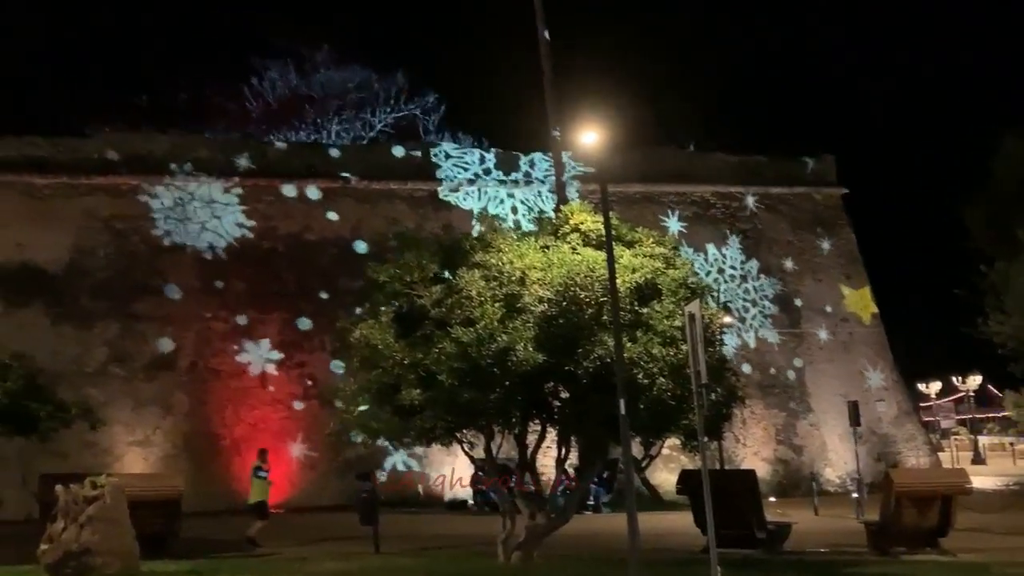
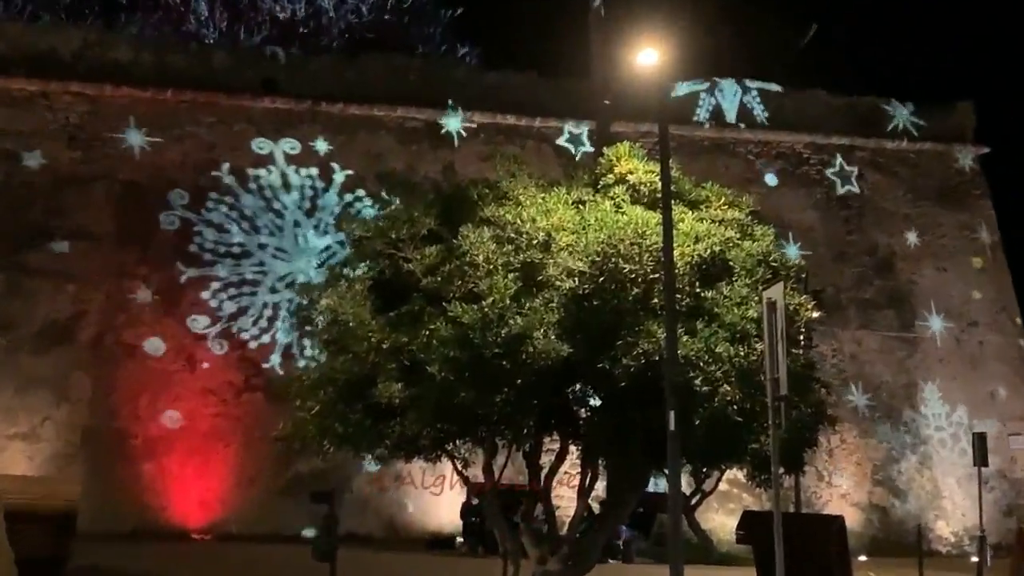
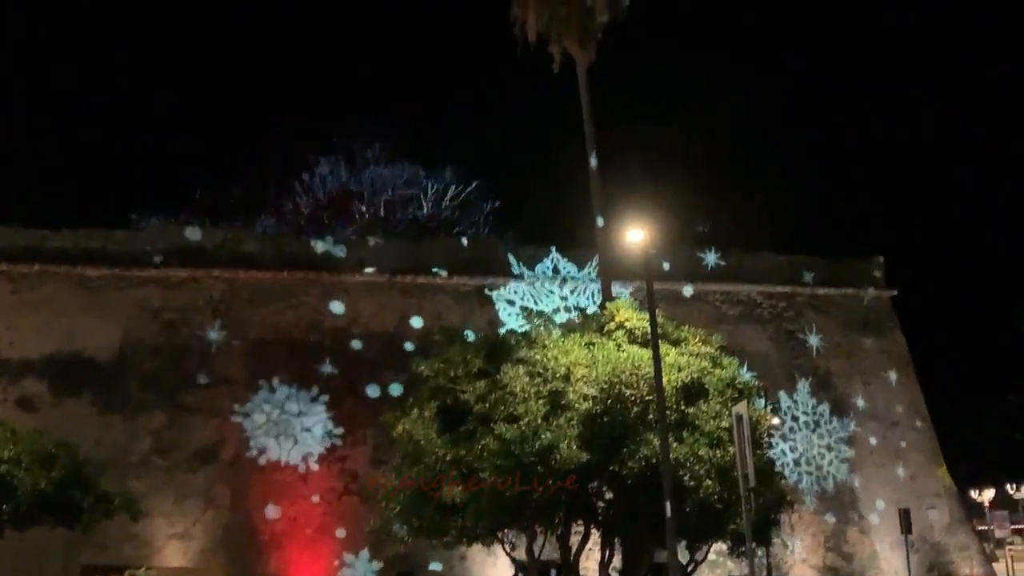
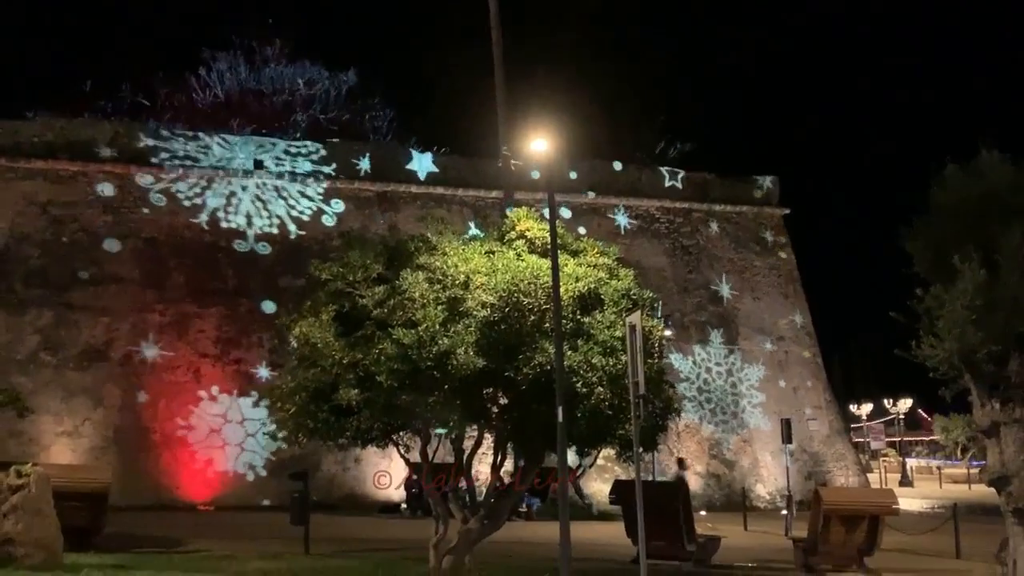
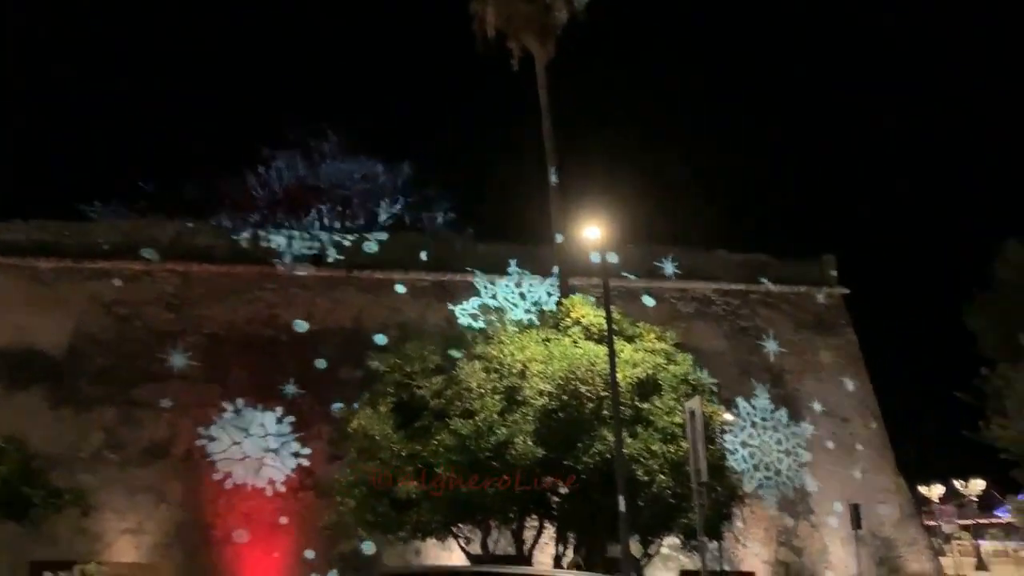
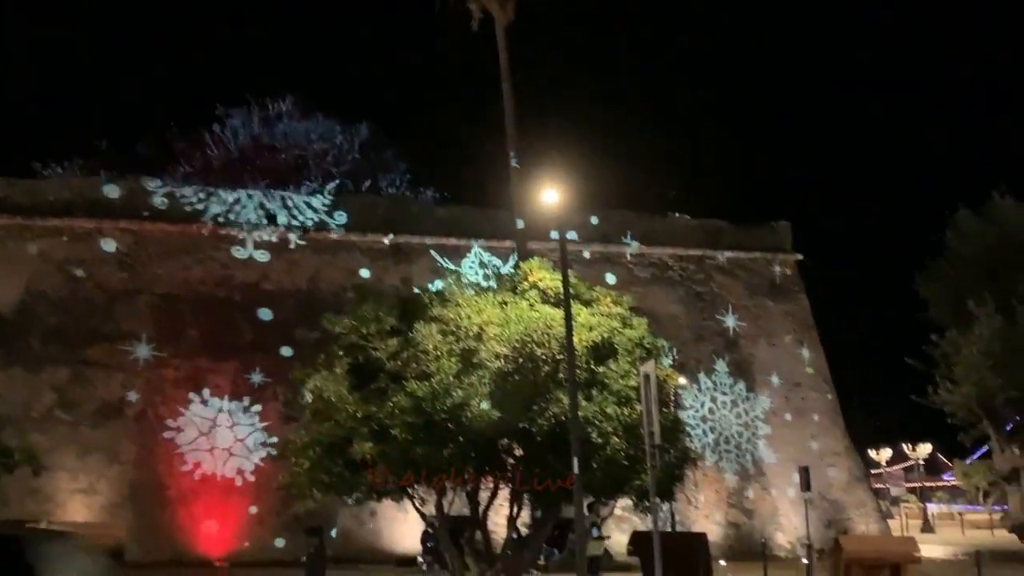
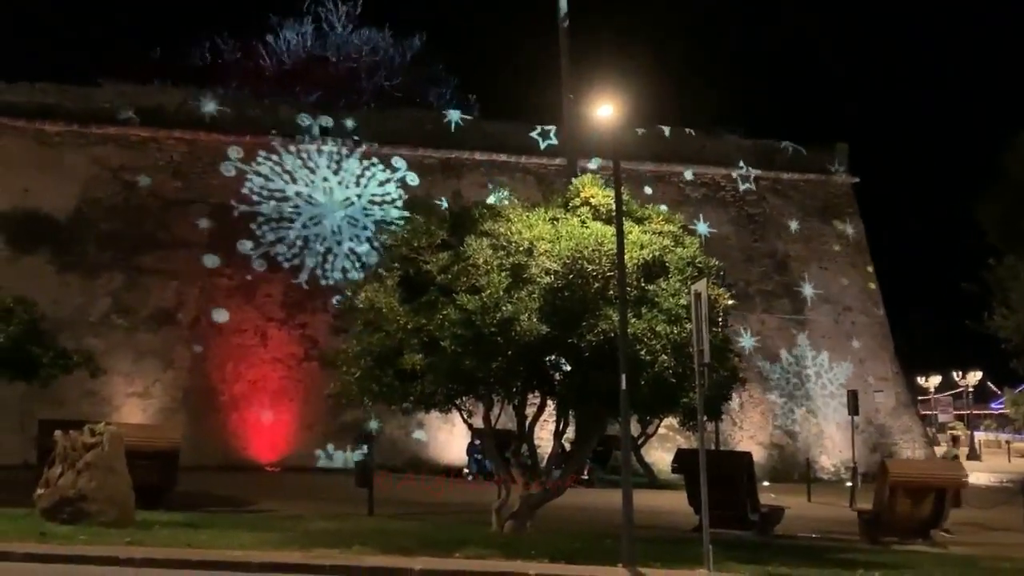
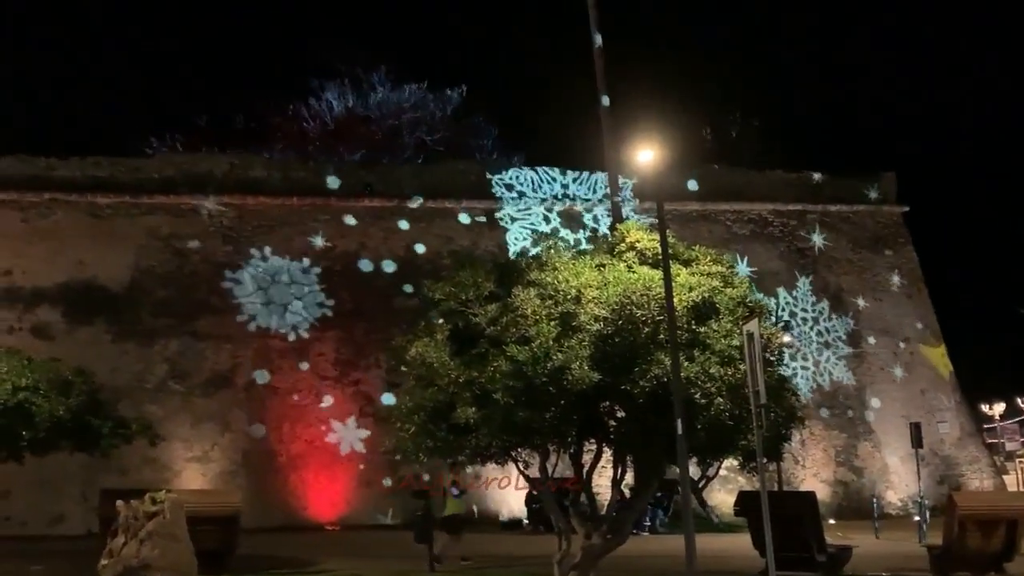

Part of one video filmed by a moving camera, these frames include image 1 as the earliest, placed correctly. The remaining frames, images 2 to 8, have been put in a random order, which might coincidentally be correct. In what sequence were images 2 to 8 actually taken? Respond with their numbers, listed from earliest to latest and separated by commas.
8, 3, 5, 6, 4, 7, 2
